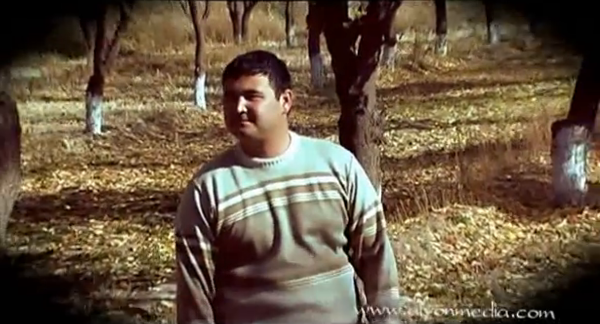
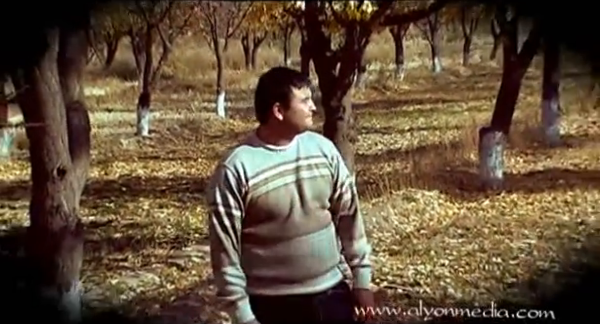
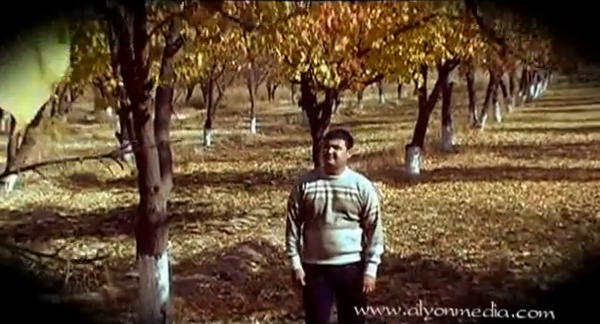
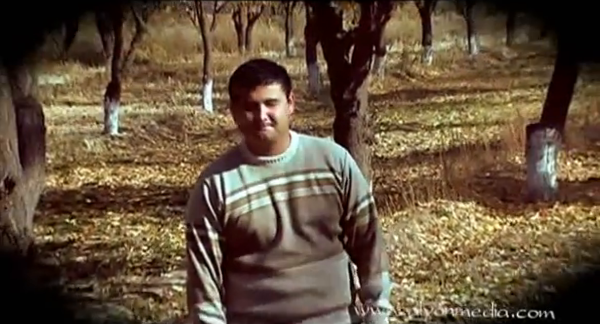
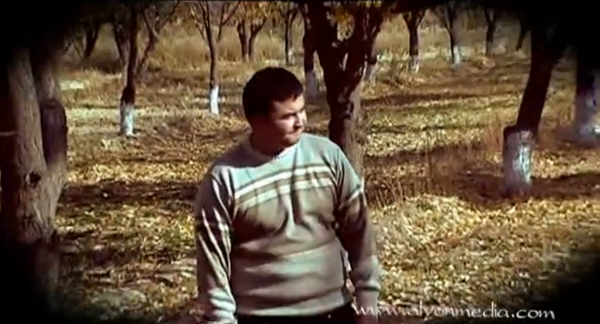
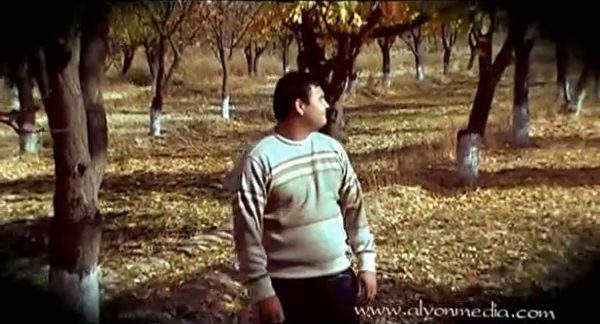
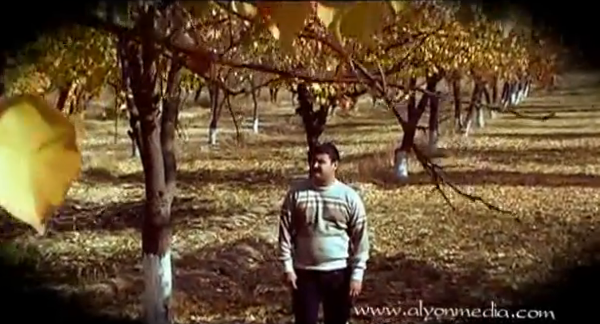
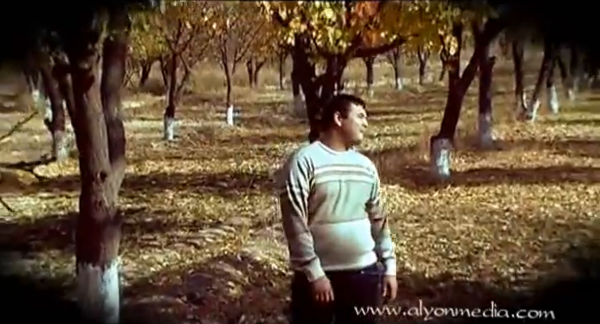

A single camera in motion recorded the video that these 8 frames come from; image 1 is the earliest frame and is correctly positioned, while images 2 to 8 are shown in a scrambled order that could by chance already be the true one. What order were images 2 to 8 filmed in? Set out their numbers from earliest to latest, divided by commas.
4, 5, 2, 6, 8, 3, 7
